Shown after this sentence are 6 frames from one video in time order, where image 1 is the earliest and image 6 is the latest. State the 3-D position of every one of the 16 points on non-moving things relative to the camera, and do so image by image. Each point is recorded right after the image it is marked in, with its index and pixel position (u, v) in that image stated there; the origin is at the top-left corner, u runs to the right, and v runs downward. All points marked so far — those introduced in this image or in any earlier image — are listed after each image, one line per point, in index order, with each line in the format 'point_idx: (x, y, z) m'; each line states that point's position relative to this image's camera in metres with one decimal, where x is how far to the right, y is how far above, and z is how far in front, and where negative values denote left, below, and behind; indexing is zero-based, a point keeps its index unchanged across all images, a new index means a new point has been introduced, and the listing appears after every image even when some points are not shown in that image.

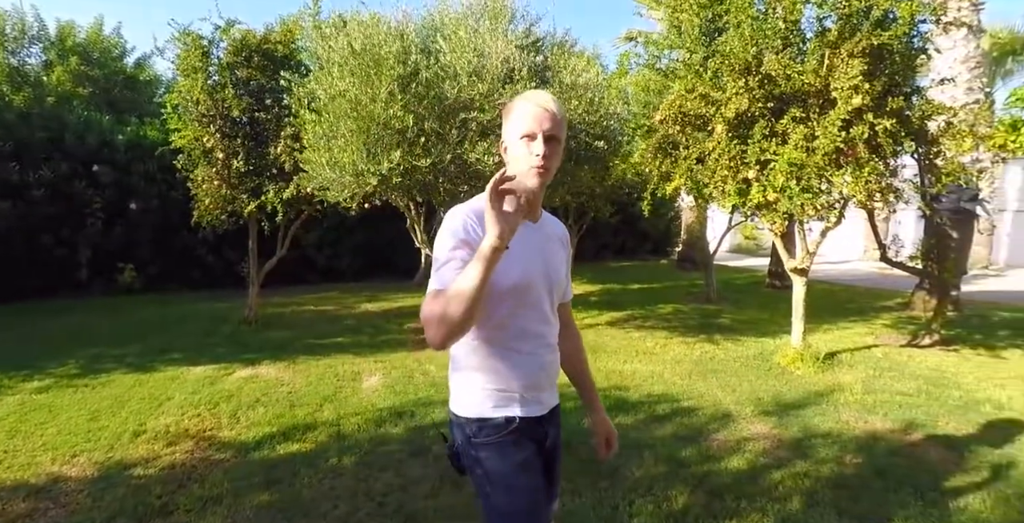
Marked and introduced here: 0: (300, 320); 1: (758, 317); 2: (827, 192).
0: (-3.4, -1.0, +9.0) m
1: (+3.6, -0.8, +8.4) m
2: (+3.0, +0.7, +5.3) m
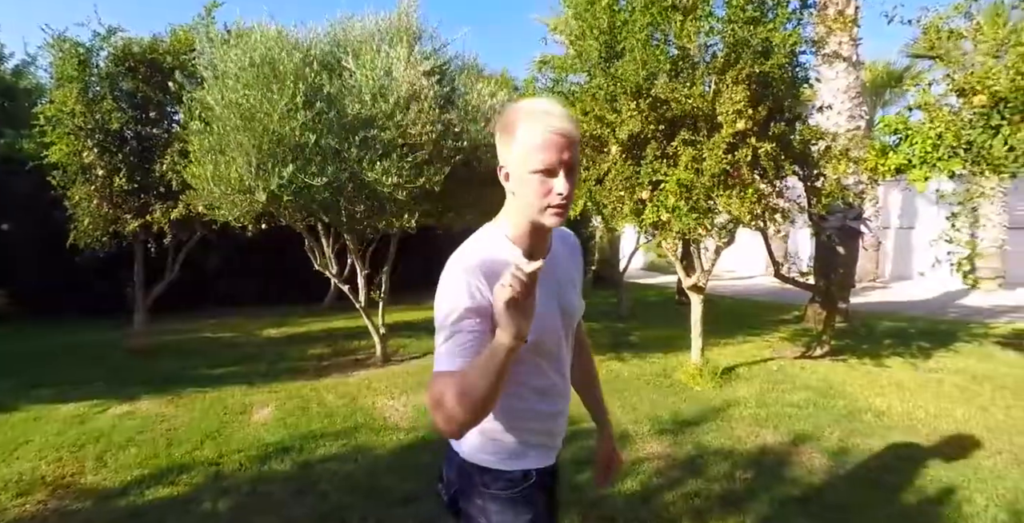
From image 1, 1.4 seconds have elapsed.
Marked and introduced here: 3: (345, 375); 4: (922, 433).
0: (-4.8, -1.3, +8.3) m
1: (+2.3, -1.1, +8.5) m
2: (+2.0, +0.5, +5.5) m
3: (-2.1, -1.4, +7.0) m
4: (+3.7, -1.6, +5.1) m
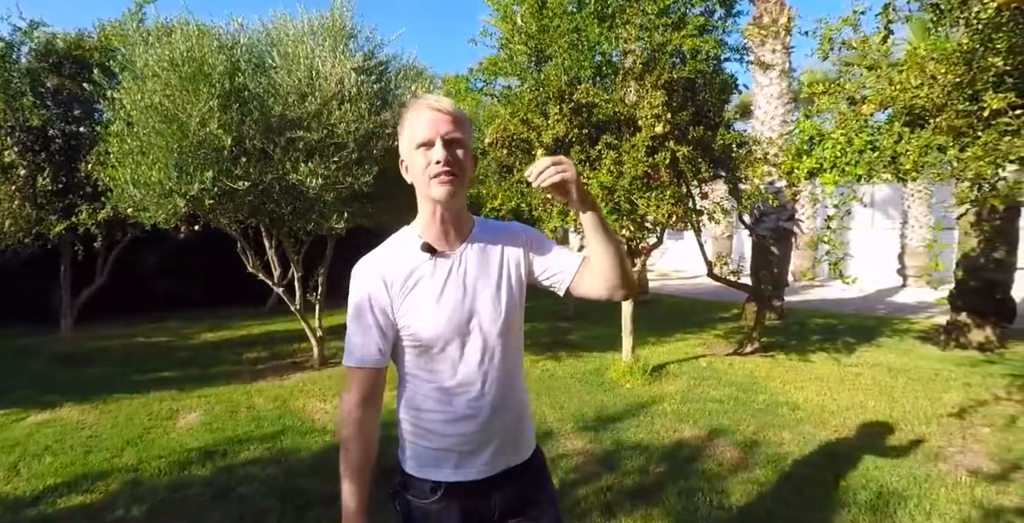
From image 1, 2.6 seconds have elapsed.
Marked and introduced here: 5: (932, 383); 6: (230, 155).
0: (-5.6, -1.3, +8.1) m
1: (+1.5, -1.1, +8.7) m
2: (+1.3, +0.5, +5.6) m
3: (-2.9, -1.5, +7.0) m
4: (+3.1, -1.6, +5.4) m
5: (+5.0, -1.4, +6.6) m
6: (-3.0, +1.1, +5.9) m
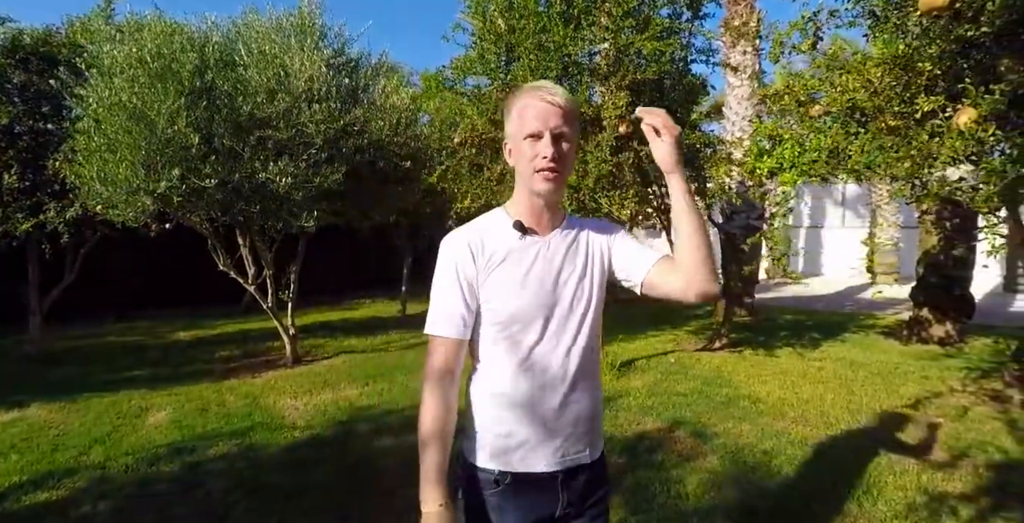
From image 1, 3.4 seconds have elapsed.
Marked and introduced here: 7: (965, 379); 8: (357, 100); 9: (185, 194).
0: (-6.0, -1.3, +8.1) m
1: (+1.1, -1.1, +8.8) m
2: (+0.9, +0.5, +5.7) m
3: (-3.3, -1.4, +7.0) m
4: (+2.7, -1.5, +5.5) m
5: (+4.6, -1.4, +6.8) m
6: (-3.3, +1.1, +5.9) m
7: (+5.5, -1.4, +6.7) m
8: (-1.9, +2.0, +7.0) m
9: (-3.5, +0.7, +6.0) m
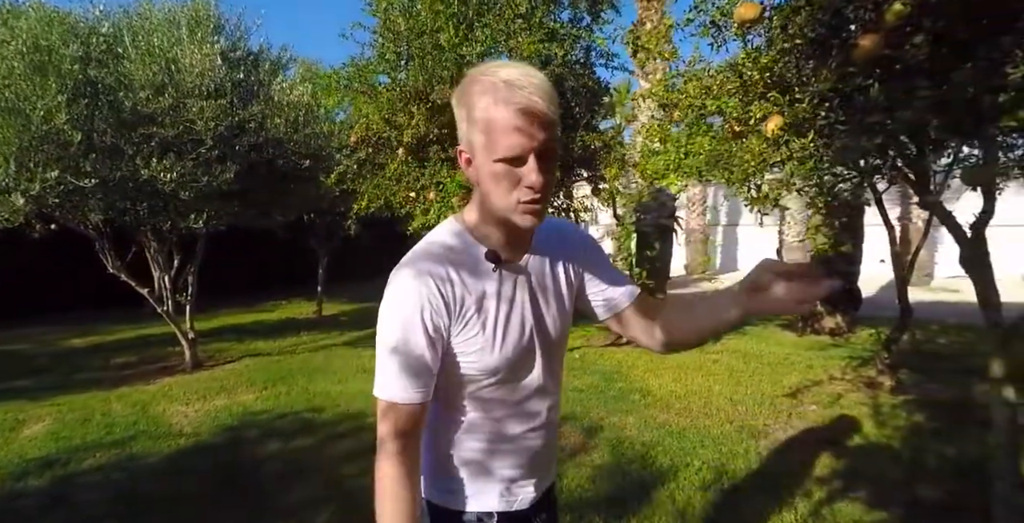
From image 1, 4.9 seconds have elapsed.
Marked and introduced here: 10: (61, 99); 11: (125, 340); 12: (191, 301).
0: (-7.2, -1.4, +7.6) m
1: (-0.3, -1.1, +8.9) m
2: (-0.1, +0.5, +5.8) m
3: (-4.4, -1.5, +6.7) m
4: (+1.7, -1.5, +5.8) m
5: (+3.4, -1.4, +7.2) m
6: (-4.4, +1.1, +5.7) m
7: (+4.3, -1.4, +7.2) m
8: (-3.1, +2.0, +6.8) m
9: (-4.6, +0.7, +5.8) m
10: (-4.5, +1.6, +5.6) m
11: (-5.9, -1.2, +8.6) m
12: (-4.0, -0.5, +7.0) m
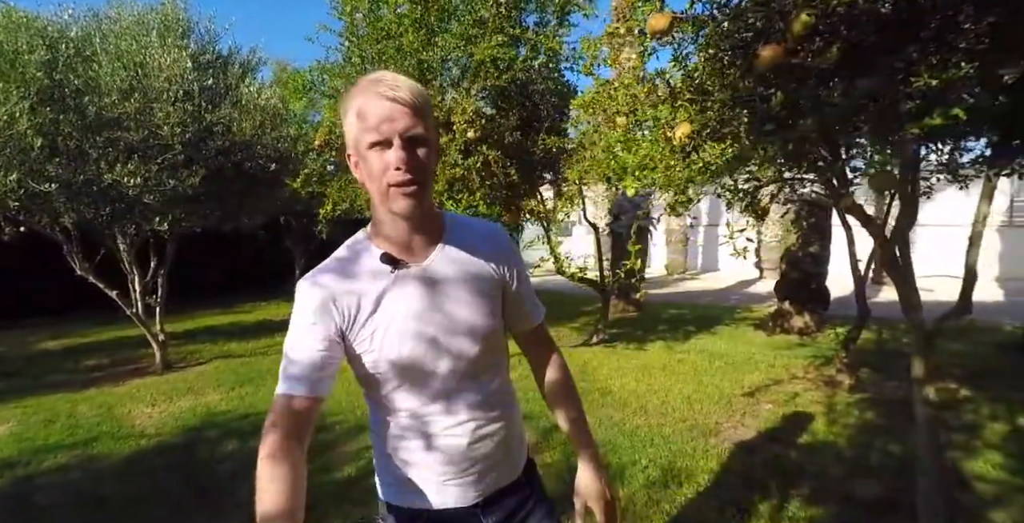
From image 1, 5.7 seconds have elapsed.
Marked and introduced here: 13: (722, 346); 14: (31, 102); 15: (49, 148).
0: (-7.6, -1.4, +7.7) m
1: (-0.7, -1.1, +9.0) m
2: (-0.6, +0.5, +5.9) m
3: (-4.9, -1.5, +6.8) m
4: (+1.3, -1.5, +5.9) m
5: (+3.0, -1.4, +7.3) m
6: (-4.9, +1.1, +5.8) m
7: (+3.9, -1.4, +7.3) m
8: (-3.5, +2.0, +6.9) m
9: (-5.1, +0.7, +5.9) m
10: (-4.9, +1.6, +5.6) m
11: (-6.3, -1.2, +8.7) m
12: (-4.5, -0.5, +7.1) m
13: (+3.1, -1.2, +8.1) m
14: (-4.9, +1.6, +5.7) m
15: (-4.8, +1.2, +5.8) m
